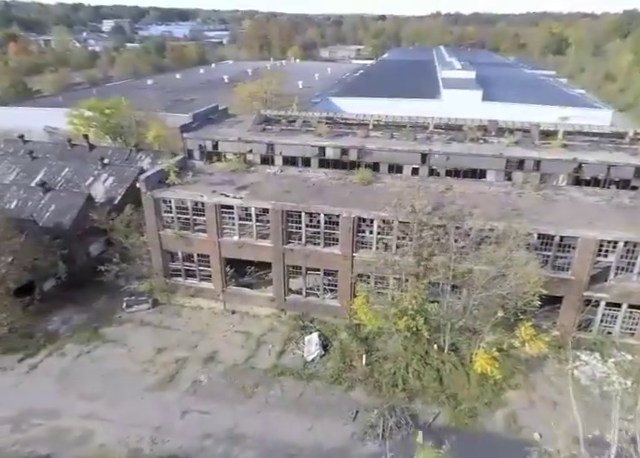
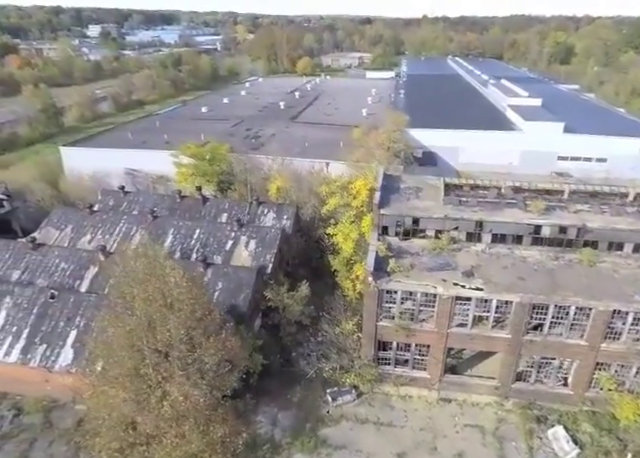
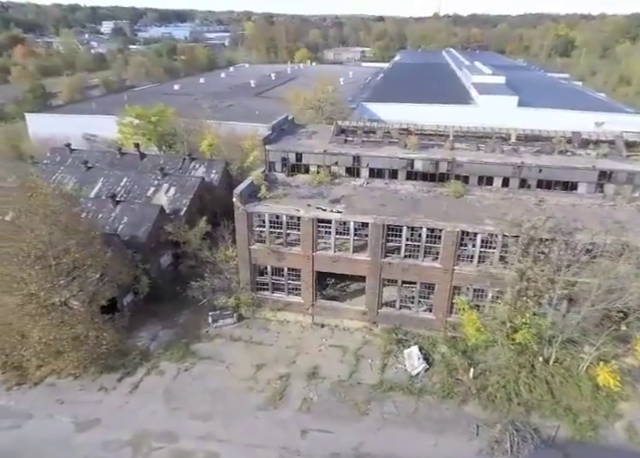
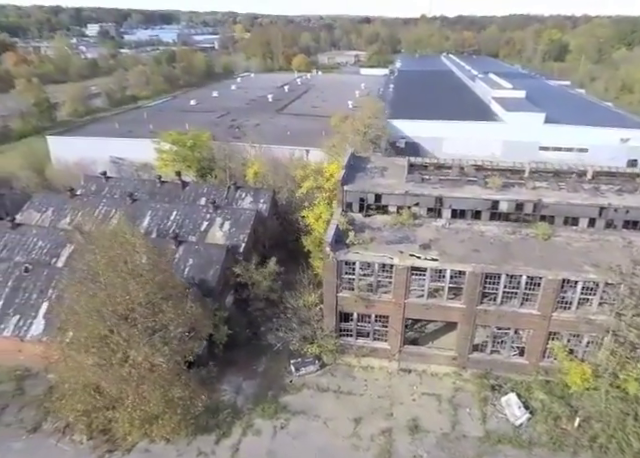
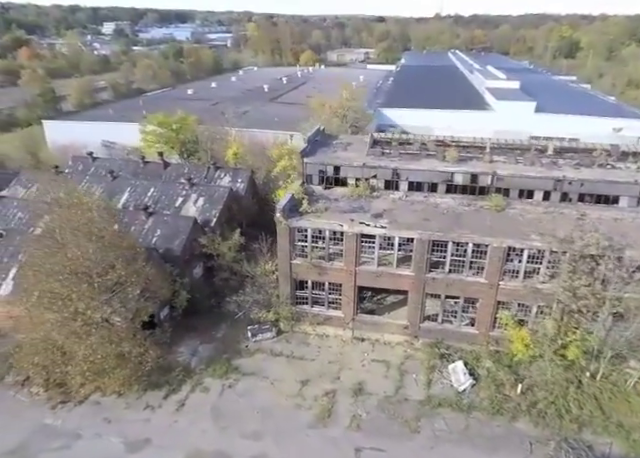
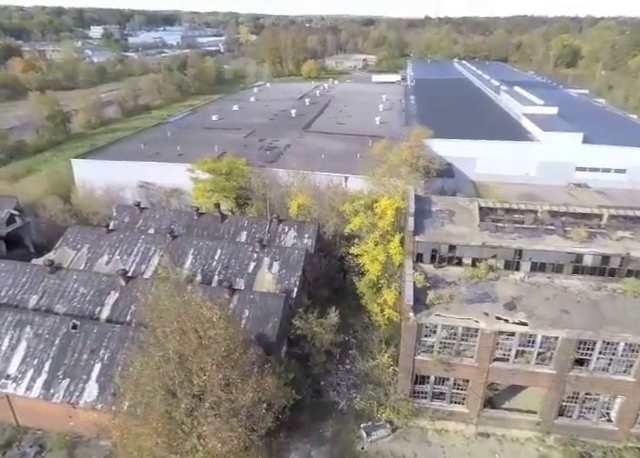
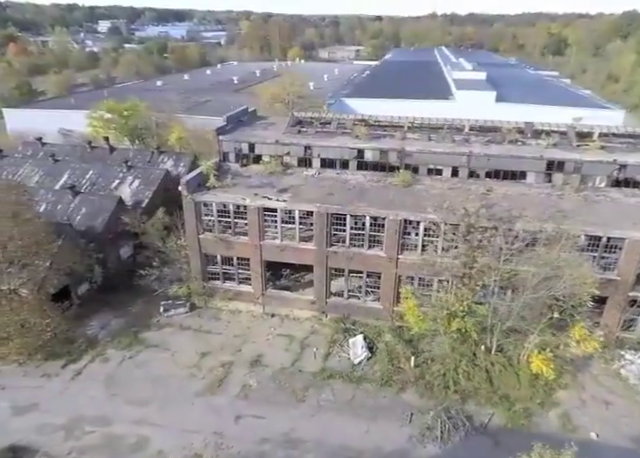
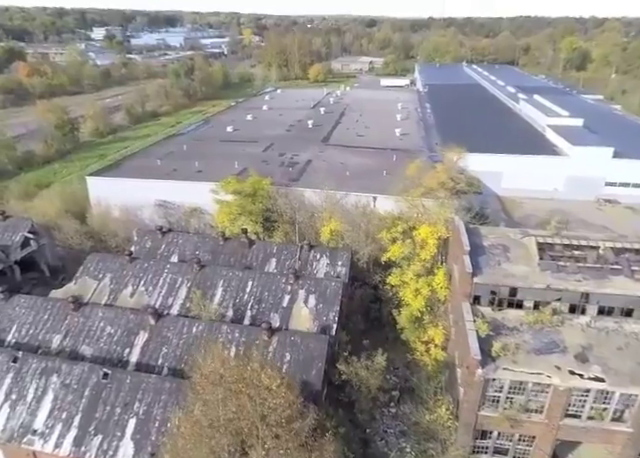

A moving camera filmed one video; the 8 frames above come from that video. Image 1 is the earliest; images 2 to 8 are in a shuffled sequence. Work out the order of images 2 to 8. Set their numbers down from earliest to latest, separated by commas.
7, 3, 5, 4, 2, 6, 8
